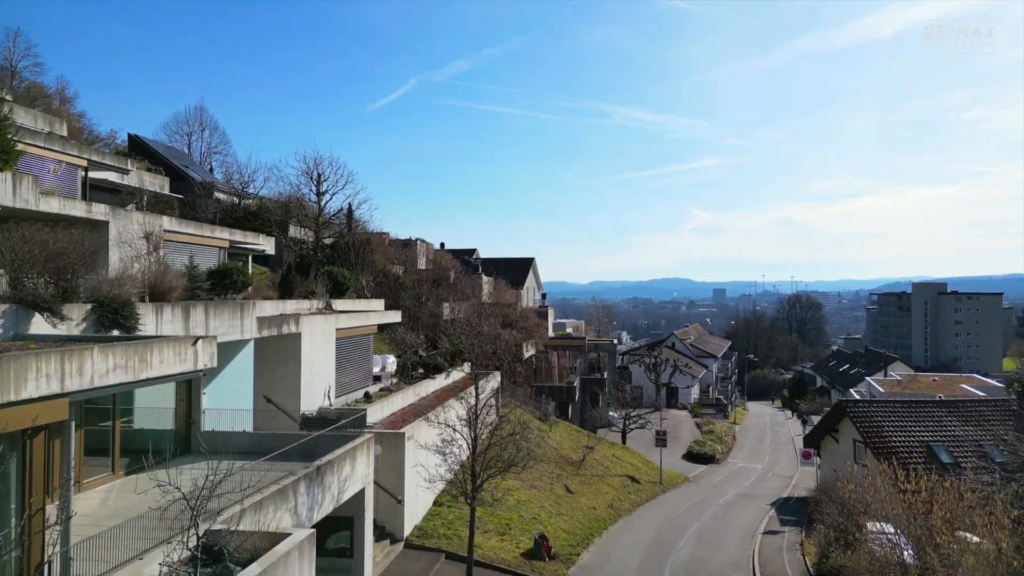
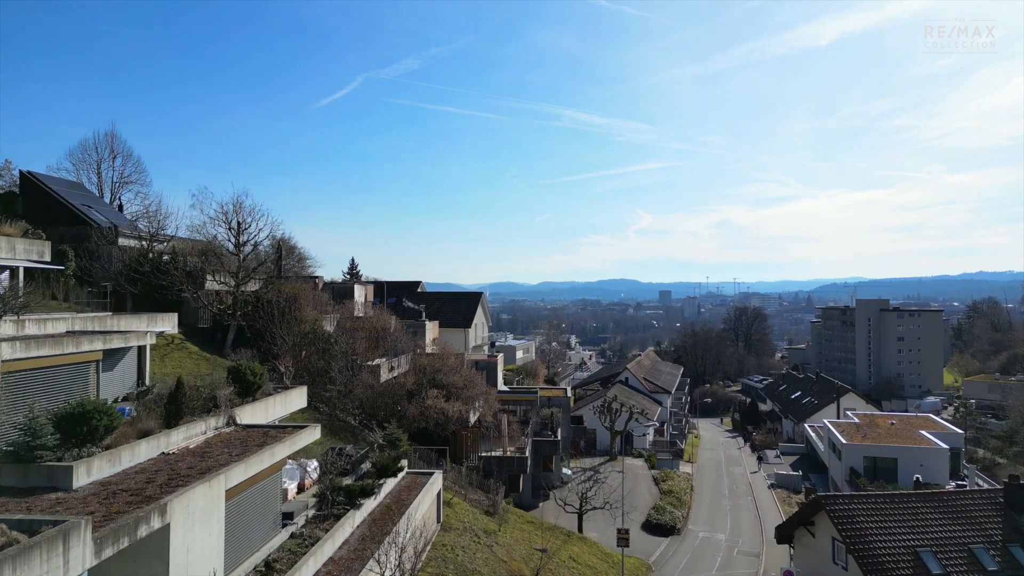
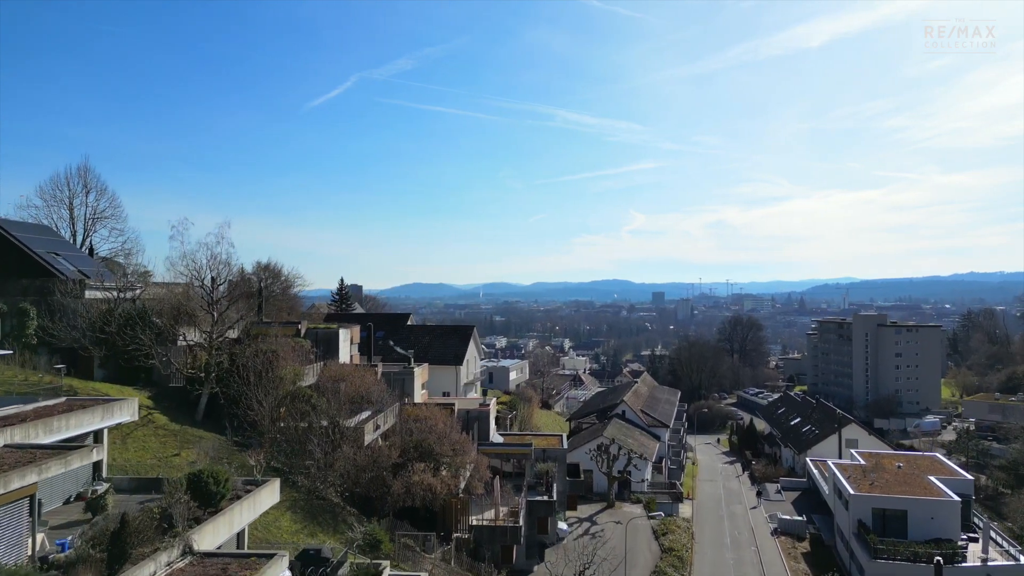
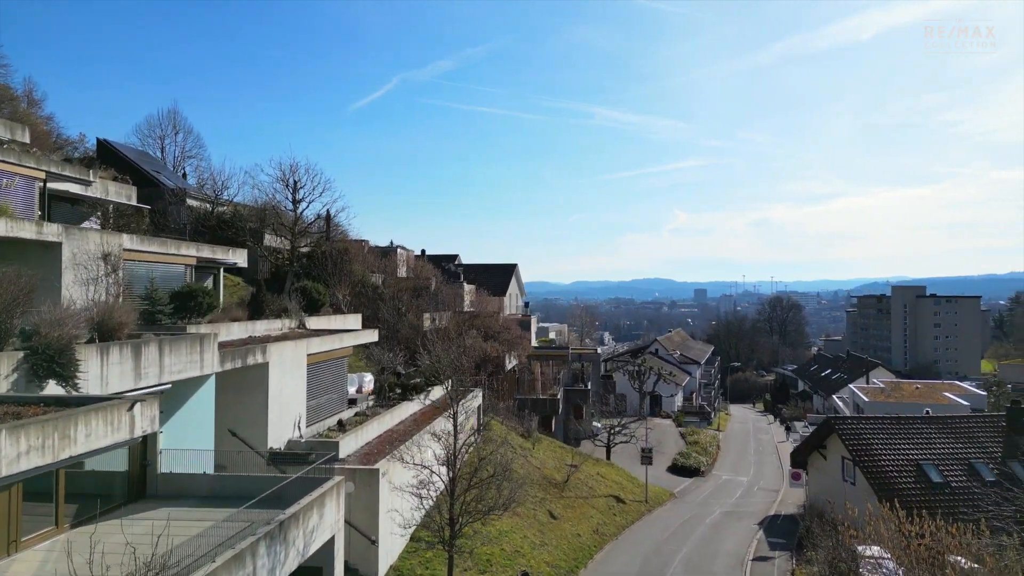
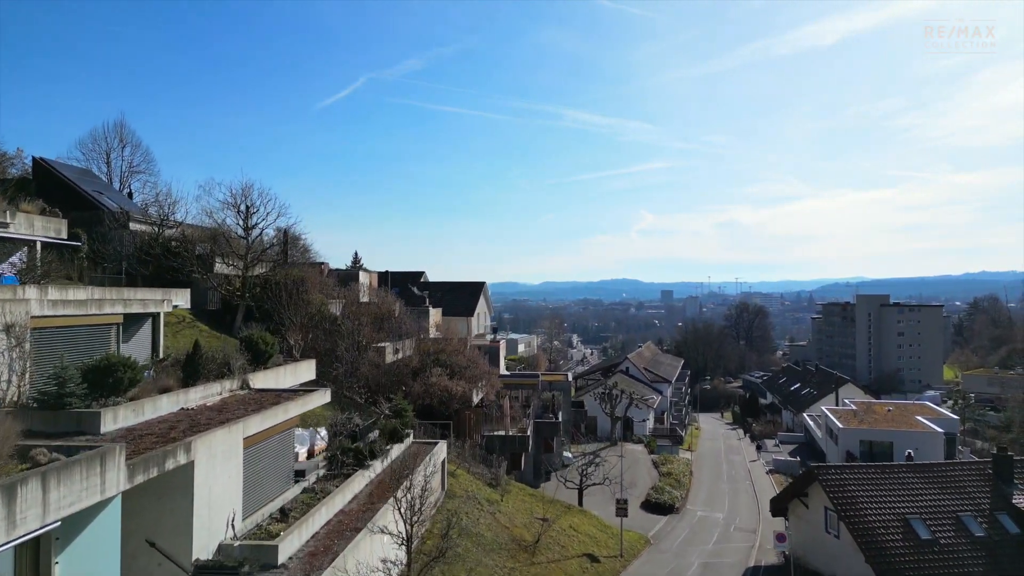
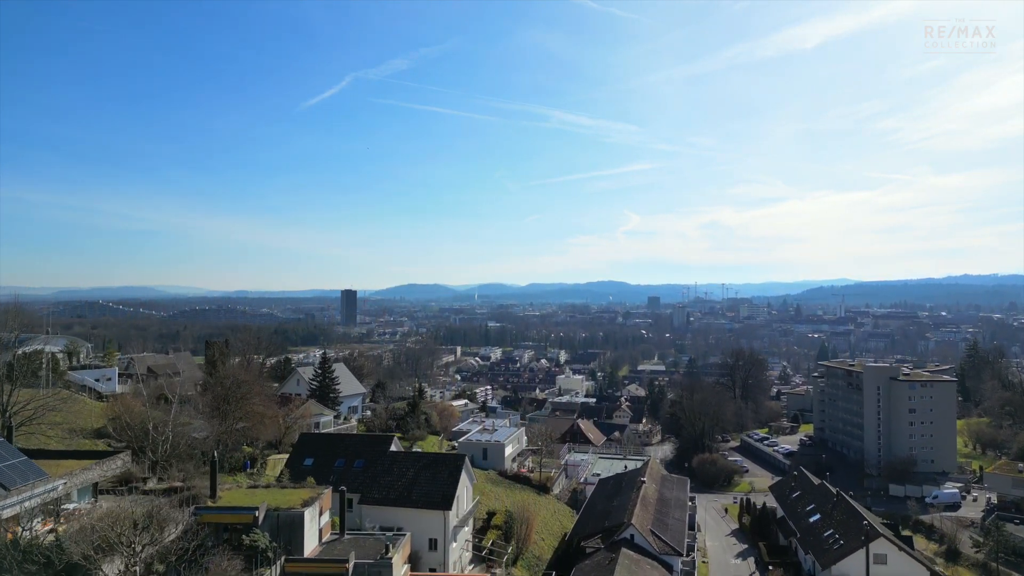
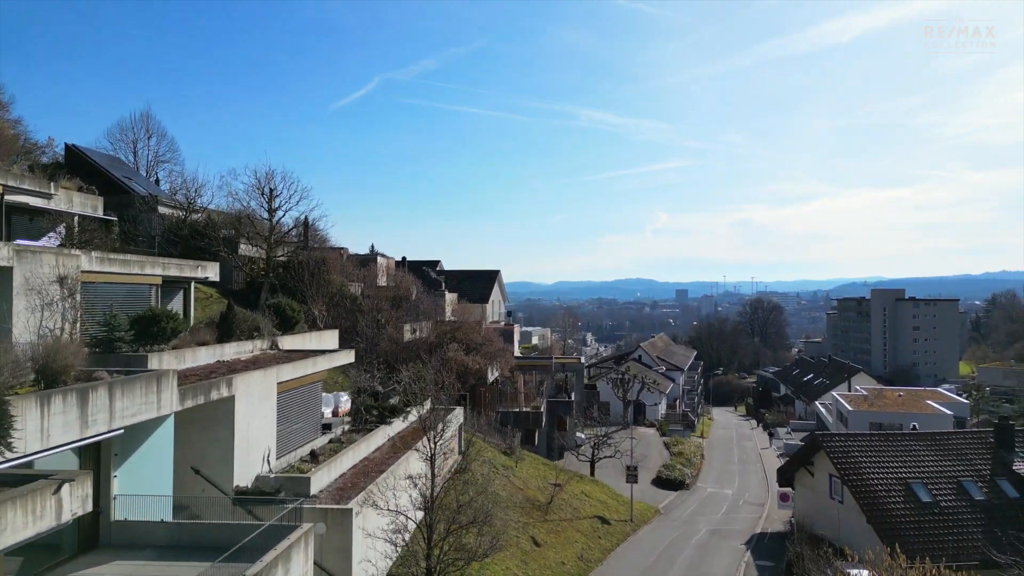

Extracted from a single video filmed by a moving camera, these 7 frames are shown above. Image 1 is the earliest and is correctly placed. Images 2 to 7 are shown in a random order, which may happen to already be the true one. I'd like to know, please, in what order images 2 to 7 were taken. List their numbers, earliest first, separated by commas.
4, 7, 5, 2, 3, 6
